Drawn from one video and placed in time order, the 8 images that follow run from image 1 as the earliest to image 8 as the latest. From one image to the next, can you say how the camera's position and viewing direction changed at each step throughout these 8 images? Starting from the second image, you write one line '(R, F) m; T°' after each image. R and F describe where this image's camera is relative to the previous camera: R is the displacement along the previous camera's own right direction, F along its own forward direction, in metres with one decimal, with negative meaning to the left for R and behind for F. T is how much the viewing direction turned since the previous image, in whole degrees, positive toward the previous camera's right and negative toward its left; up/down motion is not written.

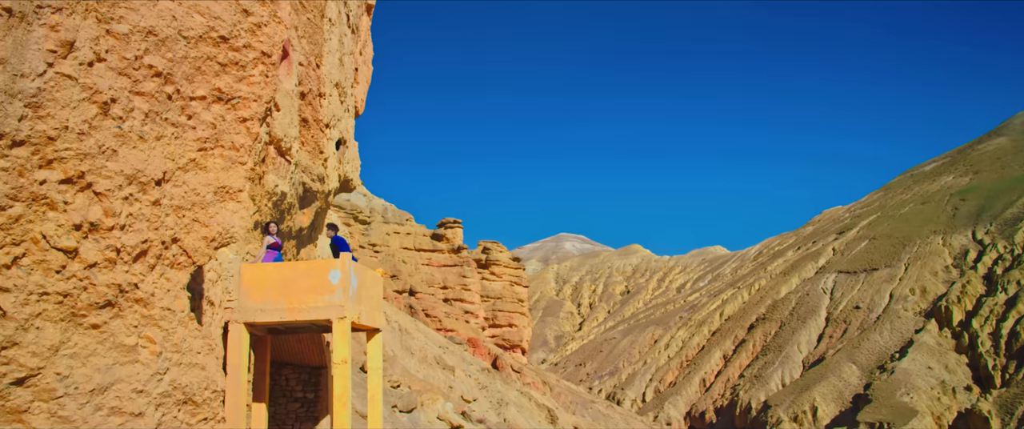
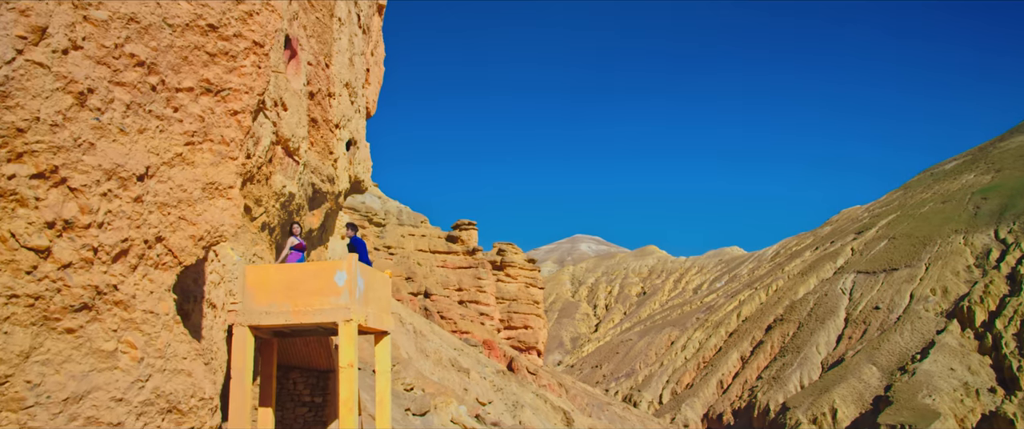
(+0.1, +0.3) m; -1°
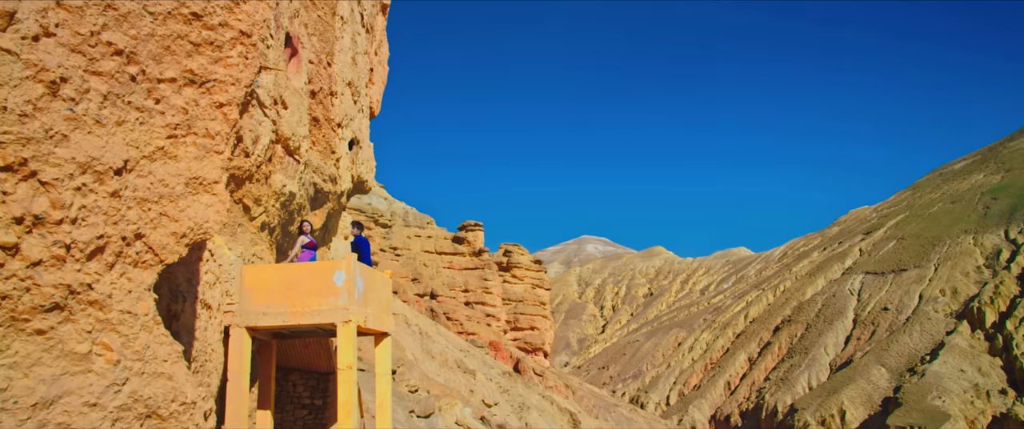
(+0.1, +0.2) m; 0°
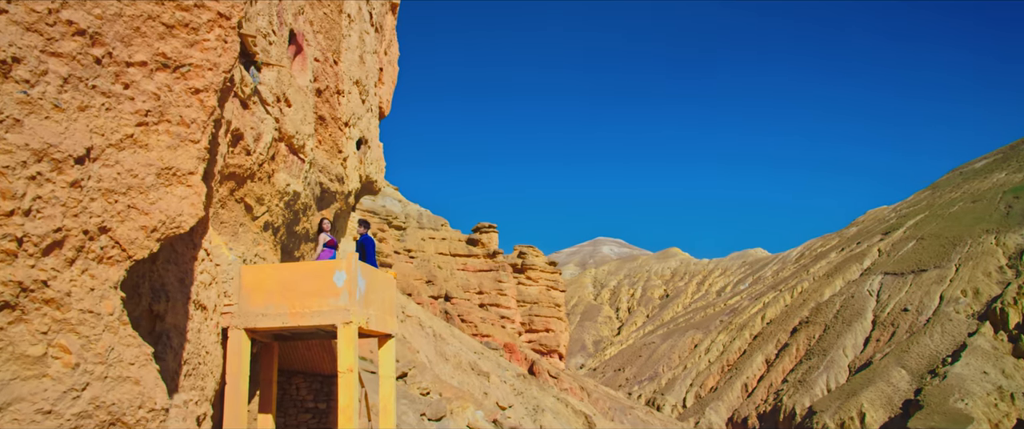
(+0.1, +0.4) m; -1°
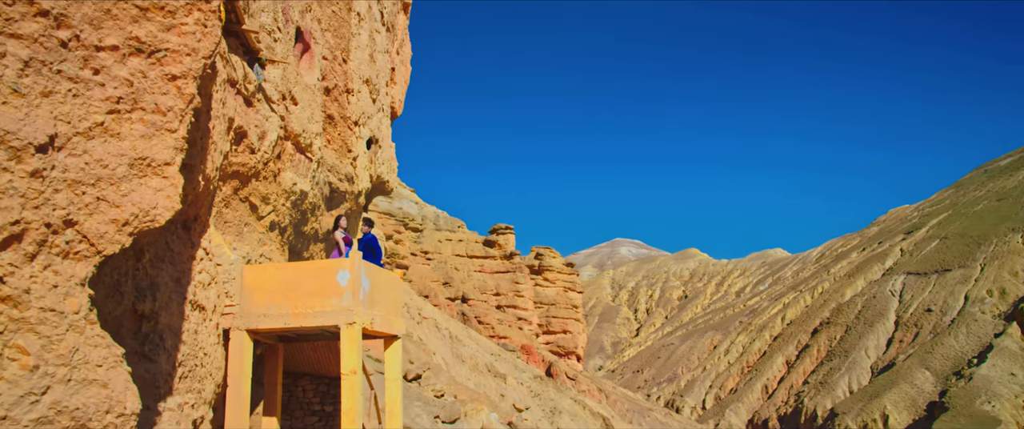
(+0.1, +0.3) m; -1°
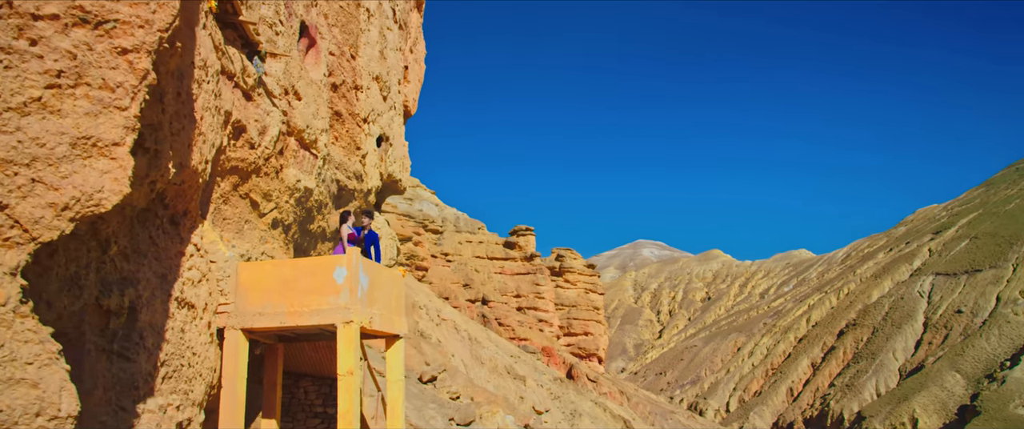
(+0.2, +0.4) m; -1°
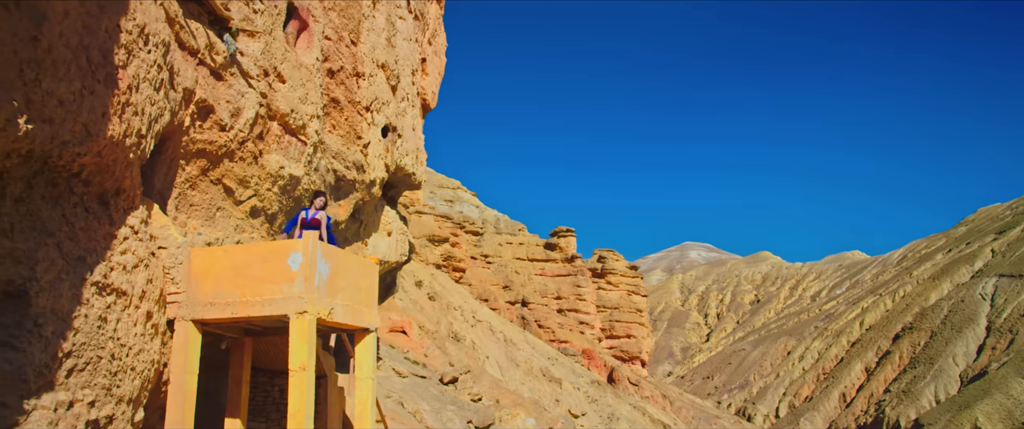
(+0.8, +0.9) m; -3°
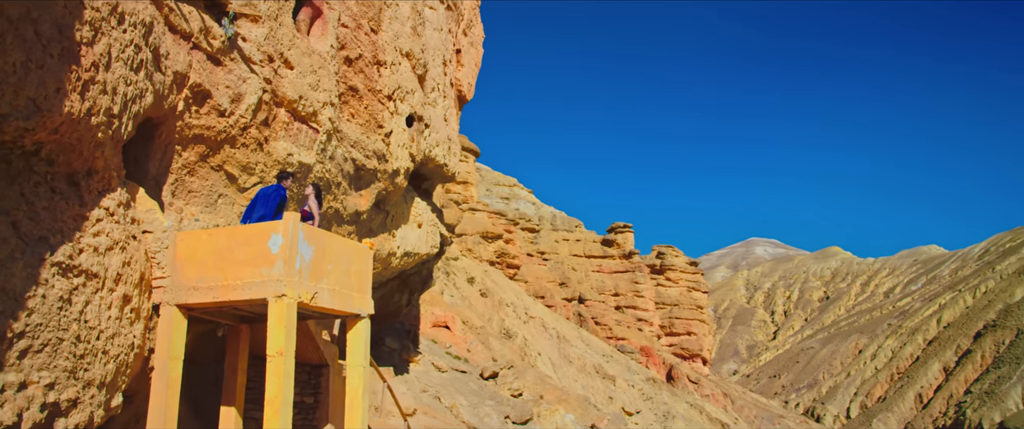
(+0.8, +0.4) m; -4°
